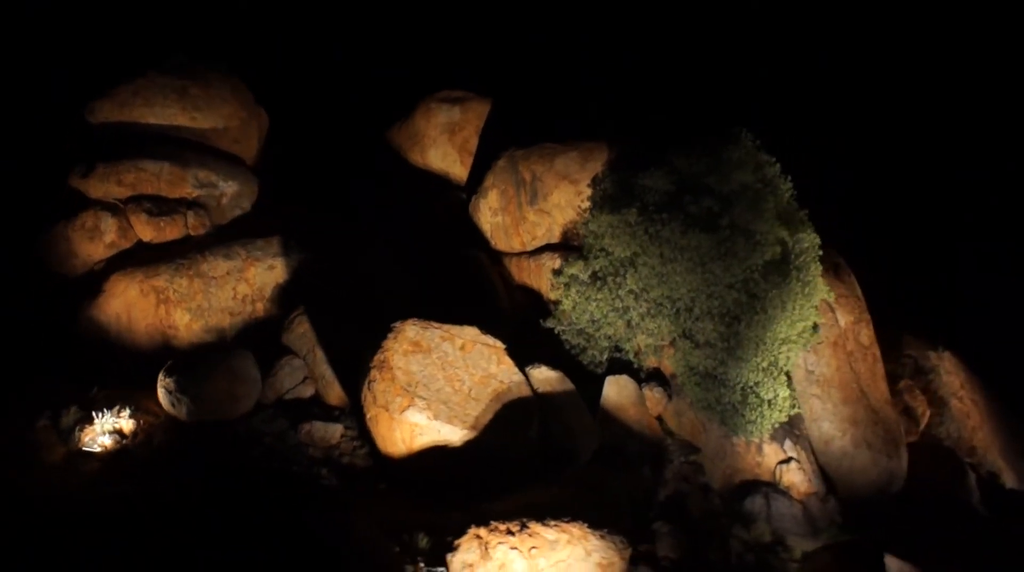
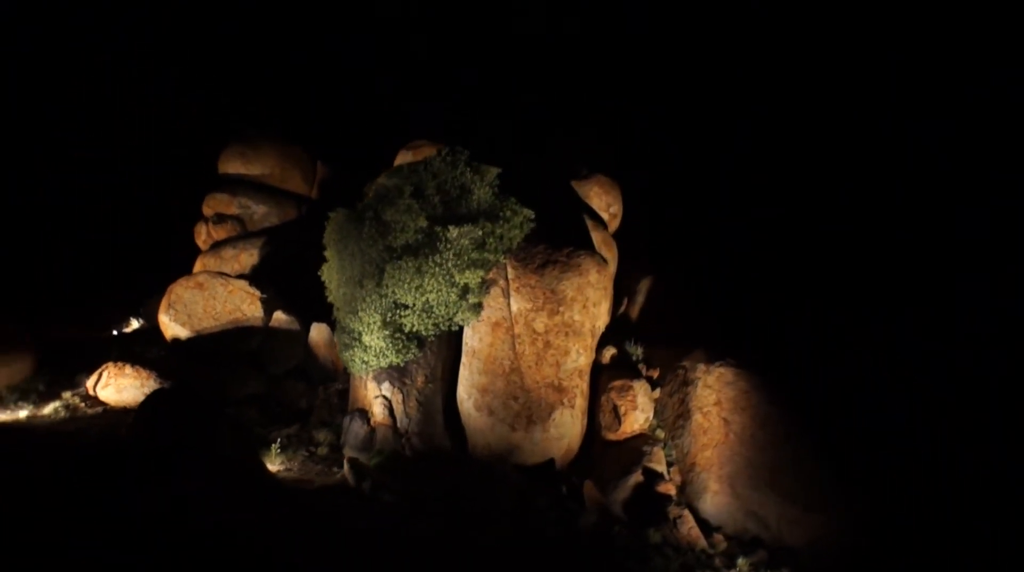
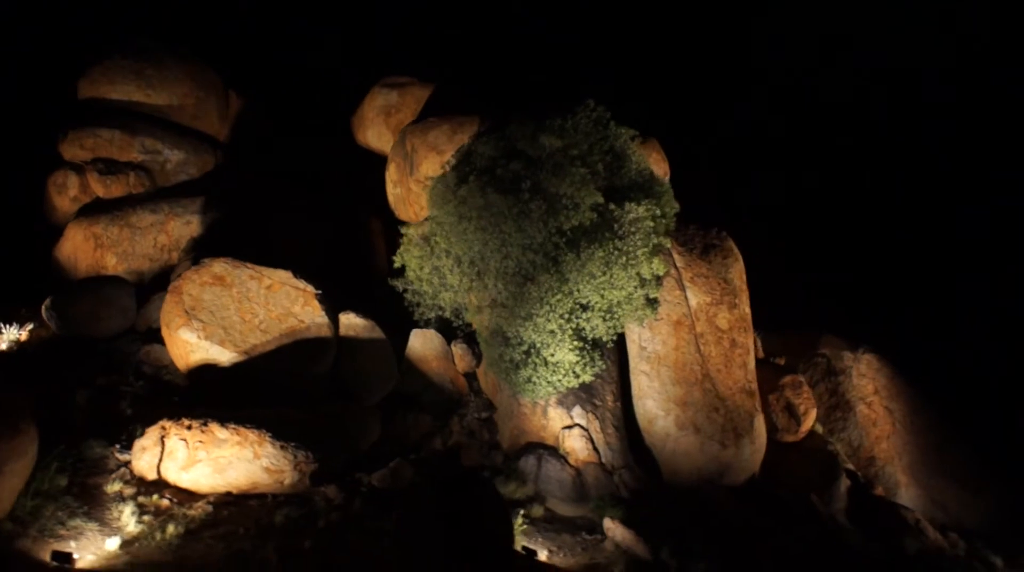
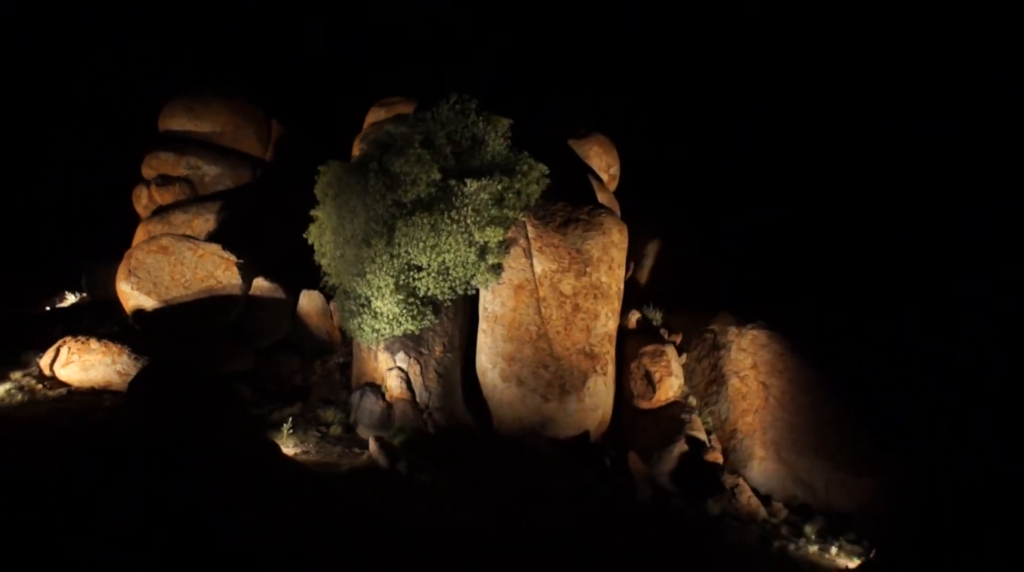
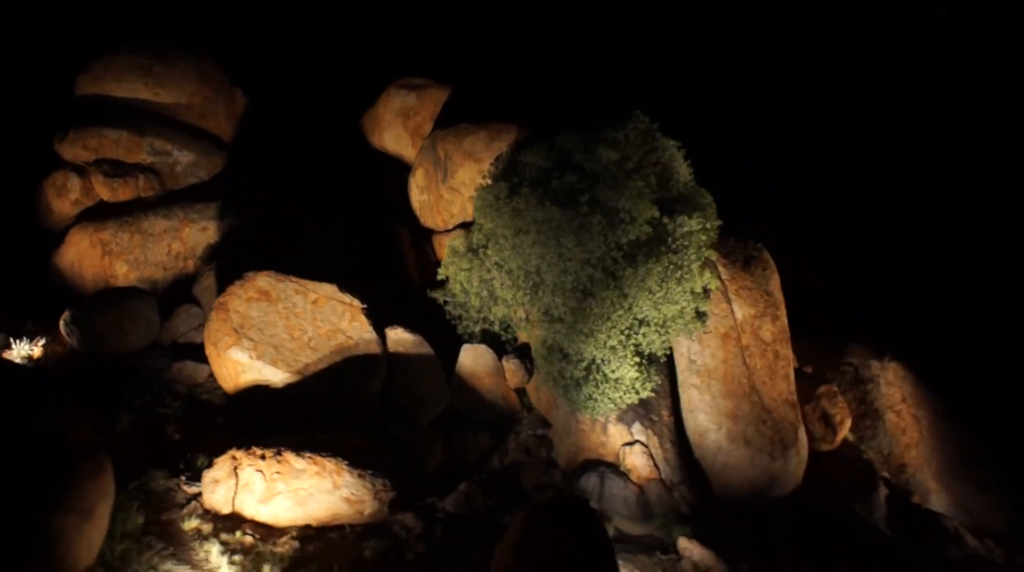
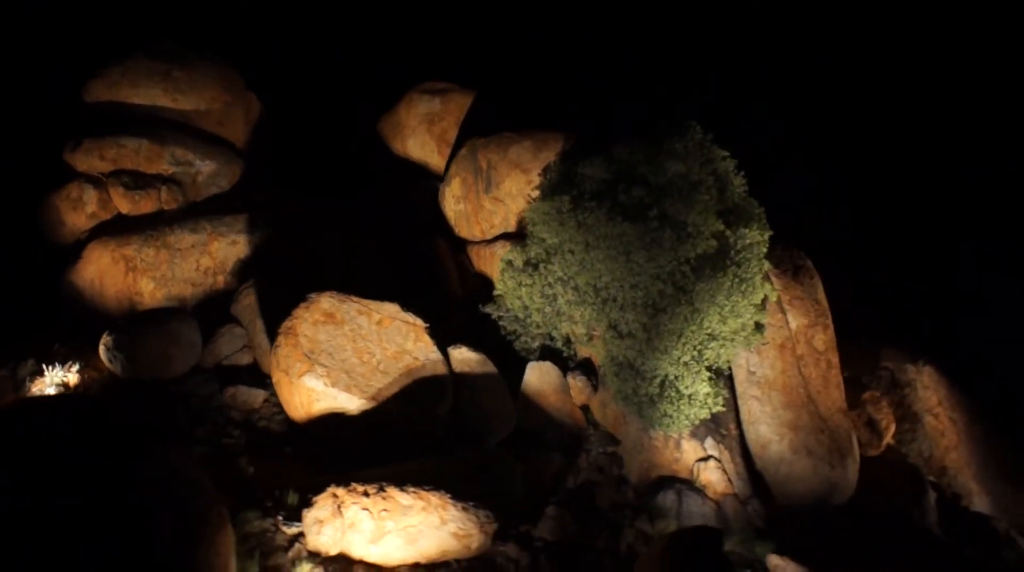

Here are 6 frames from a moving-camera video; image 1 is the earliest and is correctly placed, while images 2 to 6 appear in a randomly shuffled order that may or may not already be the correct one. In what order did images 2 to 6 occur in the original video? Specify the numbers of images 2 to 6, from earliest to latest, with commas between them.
6, 5, 3, 4, 2
